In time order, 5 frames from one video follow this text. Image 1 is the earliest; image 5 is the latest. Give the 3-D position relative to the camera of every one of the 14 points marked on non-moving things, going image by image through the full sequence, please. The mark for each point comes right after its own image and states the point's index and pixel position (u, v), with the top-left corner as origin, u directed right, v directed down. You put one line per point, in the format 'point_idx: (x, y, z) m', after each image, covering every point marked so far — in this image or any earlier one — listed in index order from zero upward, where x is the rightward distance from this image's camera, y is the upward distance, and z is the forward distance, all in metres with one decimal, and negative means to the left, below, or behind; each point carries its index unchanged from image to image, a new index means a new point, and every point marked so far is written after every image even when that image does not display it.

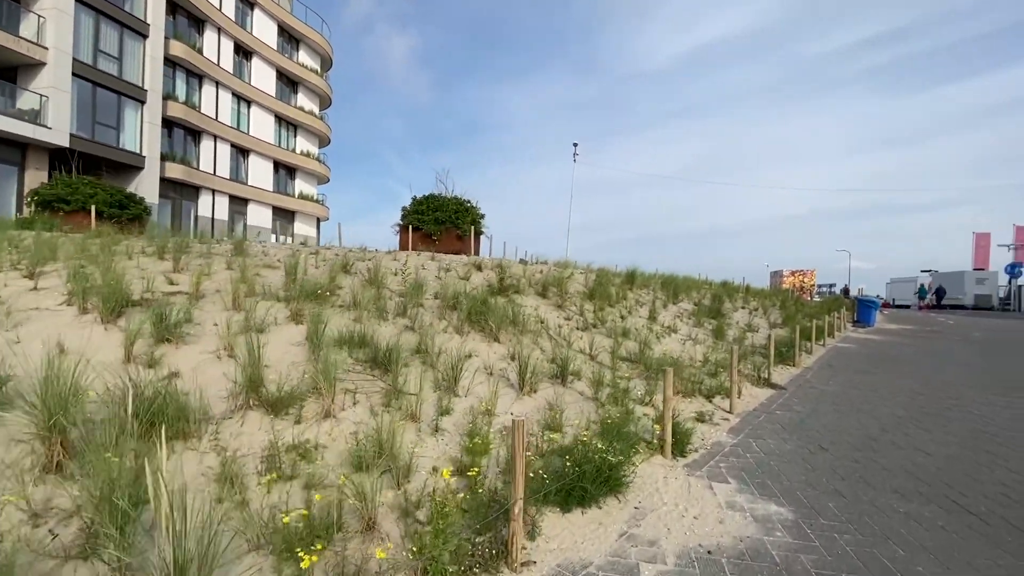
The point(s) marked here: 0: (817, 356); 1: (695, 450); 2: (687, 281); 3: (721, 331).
0: (+8.2, -1.8, +12.9) m
1: (+2.1, -1.9, +5.5) m
2: (+6.7, +0.2, +18.6) m
3: (+5.5, -1.2, +12.7) m
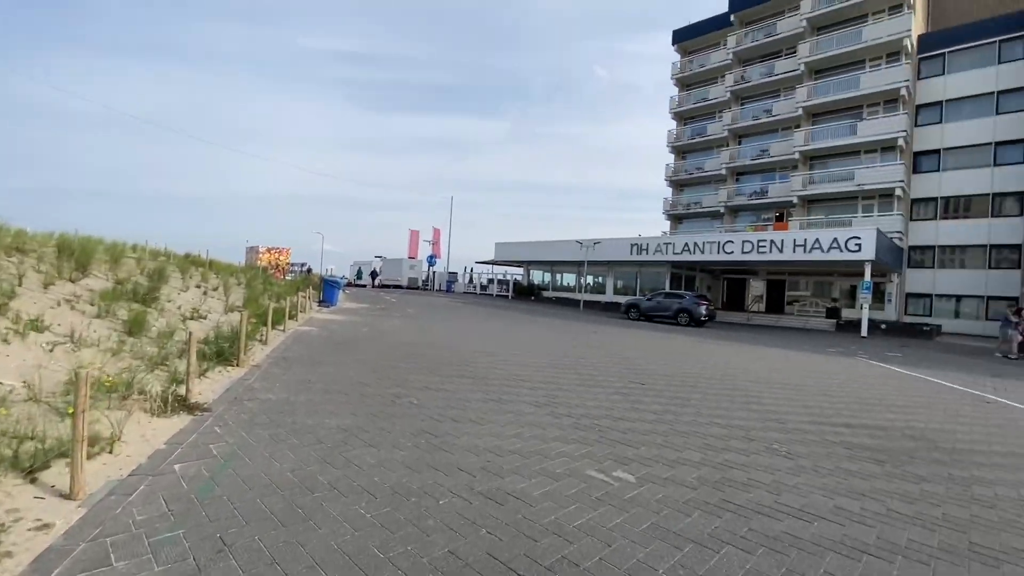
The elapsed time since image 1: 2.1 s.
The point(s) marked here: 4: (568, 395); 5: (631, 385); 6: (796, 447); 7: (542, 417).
0: (-5.4, -1.3, +11.0) m
1: (-2.7, -1.7, +1.9) m
2: (-10.8, +1.0, +12.9) m
3: (-6.7, -0.6, +8.7) m
4: (+0.9, -1.8, +8.1) m
5: (+2.3, -1.9, +9.3) m
6: (+3.6, -2.0, +6.1) m
7: (+0.4, -1.8, +6.7) m
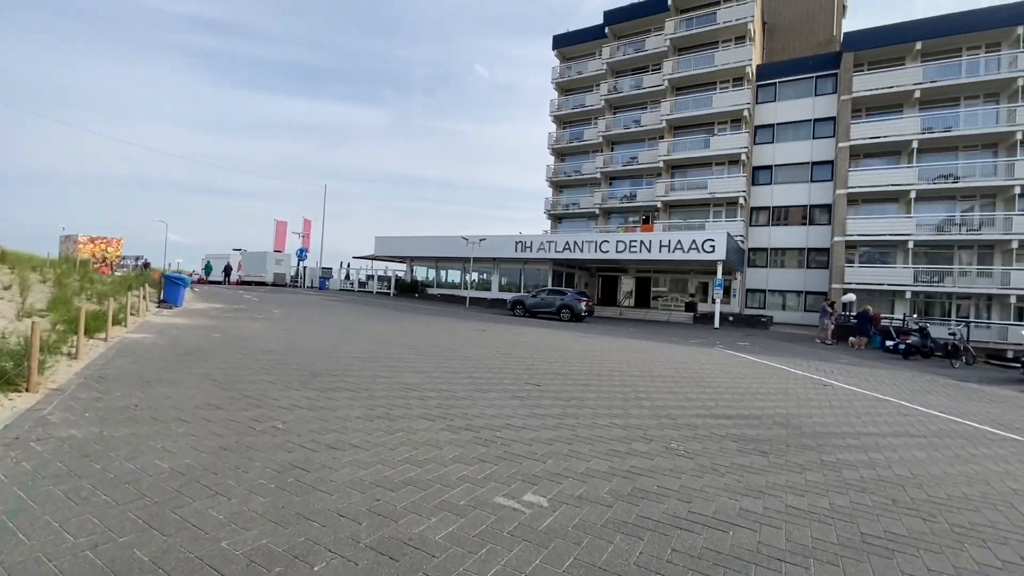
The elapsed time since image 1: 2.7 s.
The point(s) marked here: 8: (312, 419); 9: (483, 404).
0: (-7.6, -1.3, +8.8) m
1: (-2.8, -1.7, +0.5) m
2: (-13.4, +1.0, +9.2) m
3: (-8.4, -0.6, +6.1) m
4: (-0.8, -1.8, +7.5) m
5: (+0.3, -1.8, +9.0) m
6: (+2.3, -2.0, +6.2) m
7: (-0.9, -1.8, +6.0) m
8: (-2.5, -1.7, +6.2) m
9: (-0.5, -1.8, +7.5) m
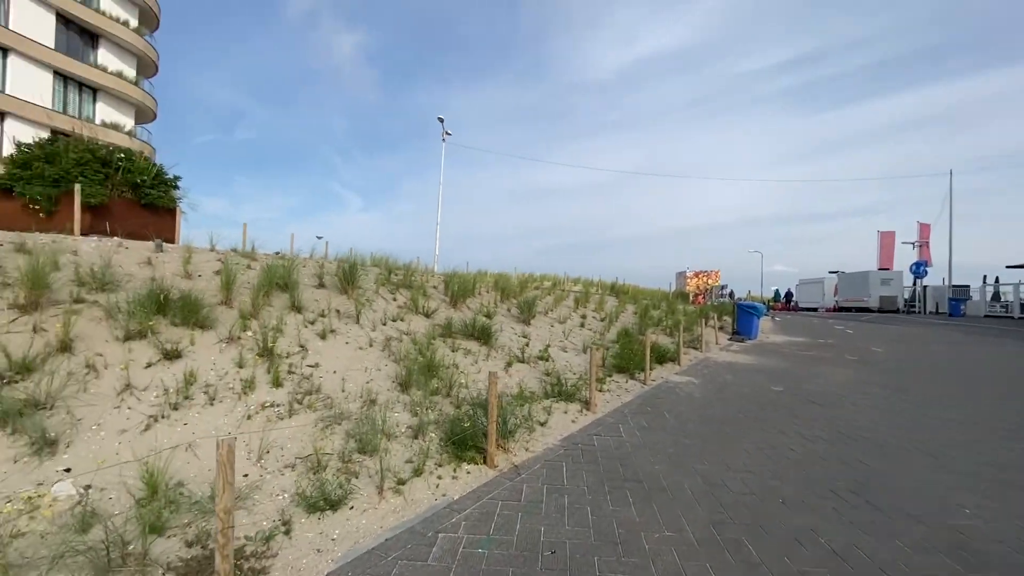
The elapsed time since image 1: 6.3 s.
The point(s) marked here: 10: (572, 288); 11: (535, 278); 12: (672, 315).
0: (+1.5, -1.8, +7.1) m
1: (-3.8, -1.8, -0.9) m
2: (-0.7, +0.1, +12.6) m
3: (-1.2, -1.2, +6.6) m
4: (+3.3, -1.9, +0.3) m
5: (+5.1, -1.9, +0.1) m
6: (+3.5, -1.9, -3.0) m
7: (+1.9, -1.8, -0.2) m
8: (+1.4, -1.8, +1.3) m
9: (+3.4, -1.8, 0.0) m
10: (+2.2, 0.0, +17.7) m
11: (+0.8, +0.4, +17.0) m
12: (+5.3, -0.9, +16.2) m
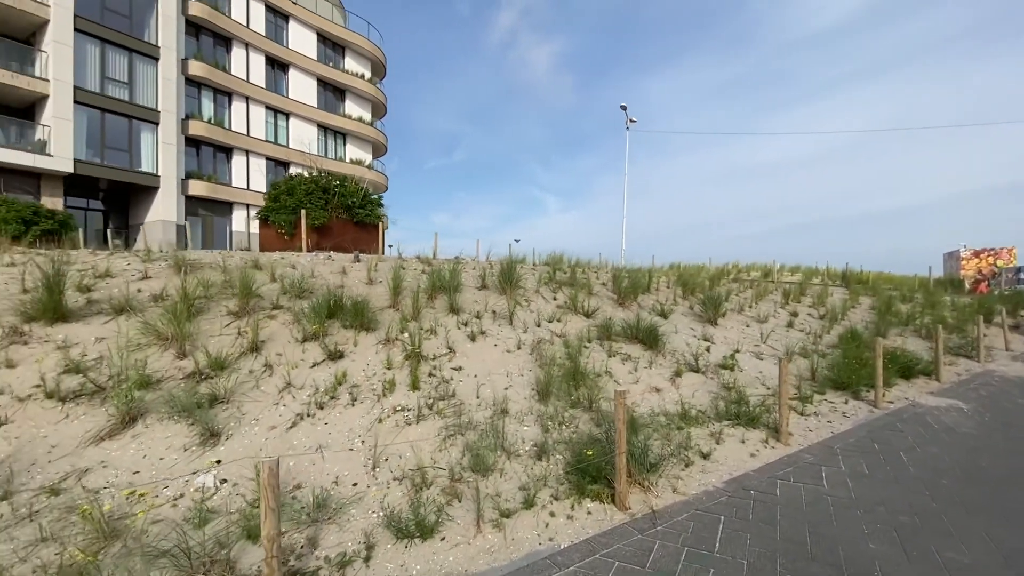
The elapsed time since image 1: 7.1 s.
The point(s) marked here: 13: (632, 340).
0: (+3.4, -1.7, +5.3) m
1: (-4.6, -2.0, +0.1) m
2: (+3.6, +0.3, +11.2) m
3: (+0.7, -1.2, +6.0) m
4: (+2.4, -1.8, -1.6) m
5: (+3.9, -1.7, -2.5) m
6: (+1.3, -1.8, -4.7) m
7: (+0.9, -1.8, -1.5) m
8: (+1.0, -1.8, +0.1) m
9: (+2.4, -1.8, -1.9) m
10: (+8.3, +0.3, +14.8) m
11: (+6.7, +0.6, +14.7) m
12: (+10.5, -0.5, +12.2) m
13: (+2.2, -0.8, +8.0) m
